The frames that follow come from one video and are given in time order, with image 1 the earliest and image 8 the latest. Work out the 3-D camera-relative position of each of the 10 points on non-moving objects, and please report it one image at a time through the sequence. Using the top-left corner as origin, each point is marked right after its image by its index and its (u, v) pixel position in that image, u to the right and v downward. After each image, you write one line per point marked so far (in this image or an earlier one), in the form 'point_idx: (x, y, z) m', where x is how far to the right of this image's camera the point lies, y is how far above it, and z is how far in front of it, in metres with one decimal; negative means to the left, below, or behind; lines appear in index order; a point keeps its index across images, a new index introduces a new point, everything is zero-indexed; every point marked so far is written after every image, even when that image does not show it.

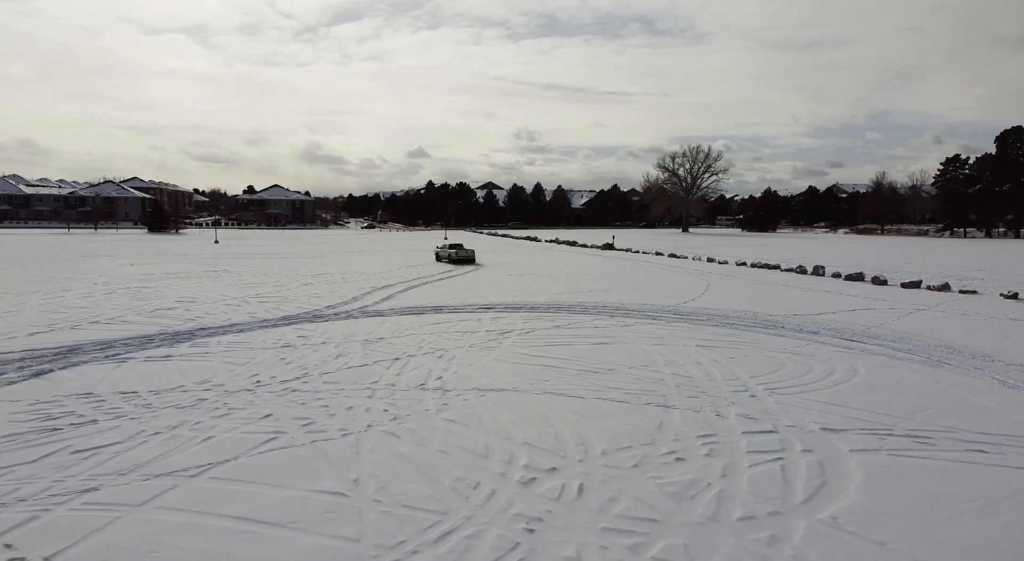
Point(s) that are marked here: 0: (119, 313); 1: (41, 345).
0: (-9.3, -0.8, +13.6) m
1: (-7.9, -1.1, +9.7) m
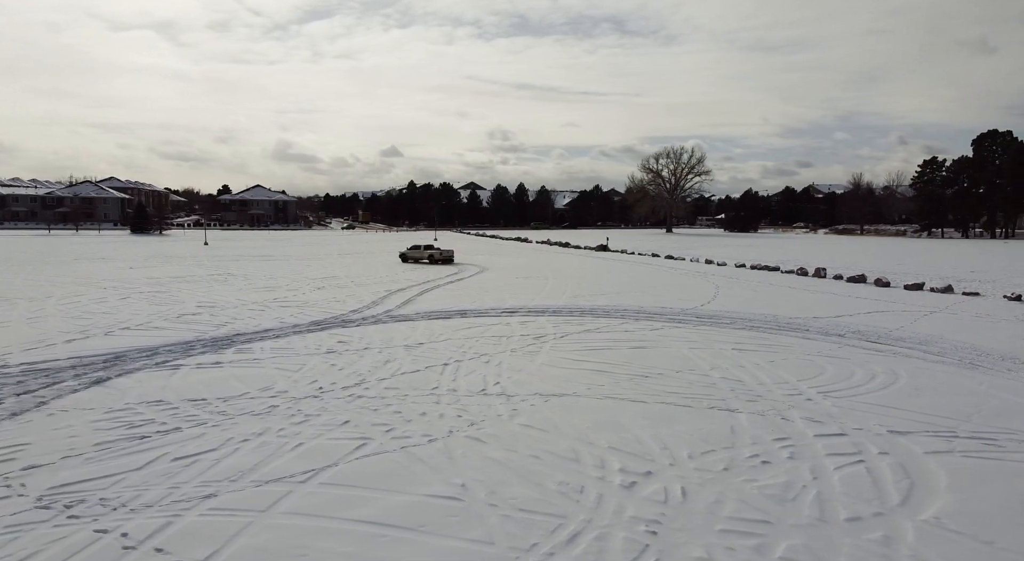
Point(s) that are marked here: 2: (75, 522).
0: (-8.7, -0.9, +13.6) m
1: (-7.2, -1.2, +9.7) m
2: (-3.1, -1.7, +4.1) m
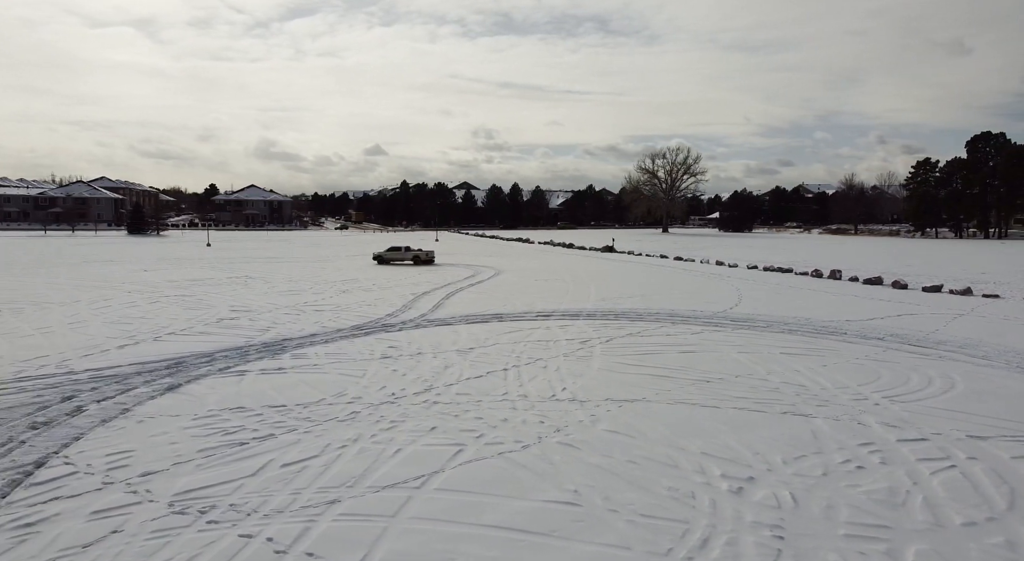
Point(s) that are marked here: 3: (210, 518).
0: (-7.8, -1.0, +13.7) m
1: (-6.3, -1.3, +9.8) m
2: (-2.2, -1.8, +4.3) m
3: (-2.3, -1.8, +4.4) m
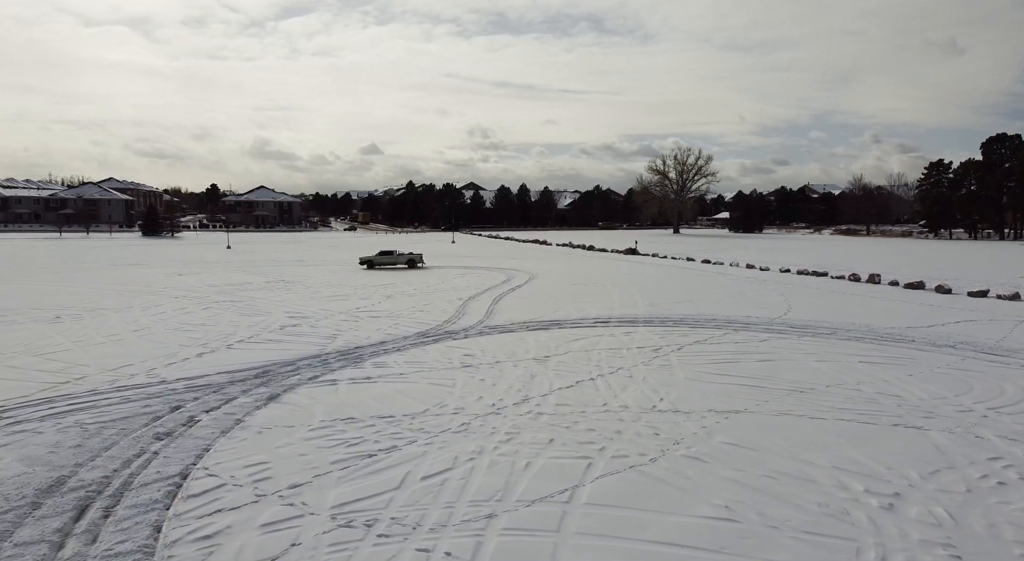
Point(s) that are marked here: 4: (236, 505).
0: (-6.4, -1.2, +13.9) m
1: (-4.9, -1.5, +10.0) m
2: (-0.9, -2.0, +4.4) m
3: (-1.0, -2.0, +4.5) m
4: (-2.4, -1.9, +5.0) m
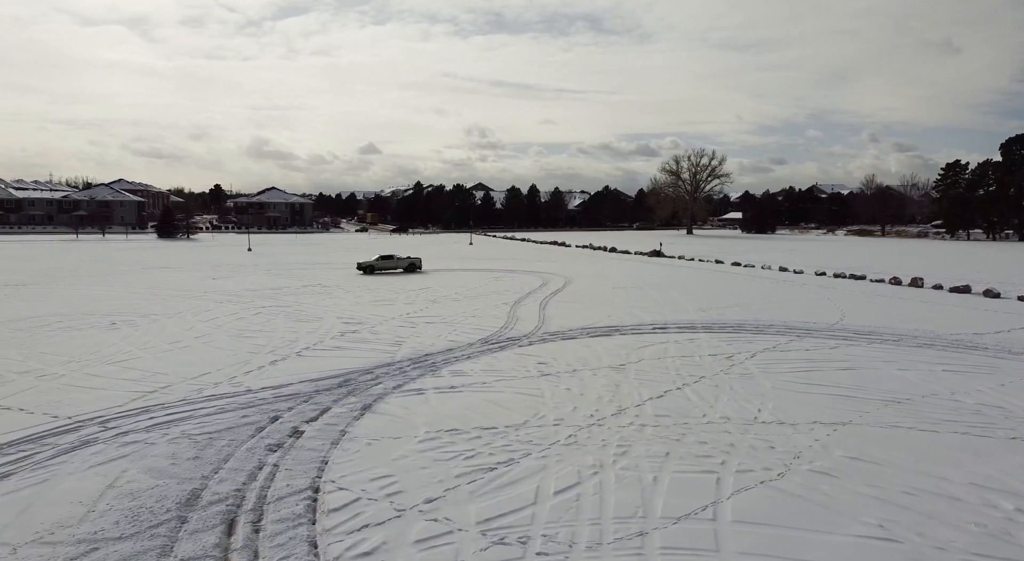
0: (-4.9, -1.4, +14.0) m
1: (-3.5, -1.7, +10.1) m
2: (+0.3, -2.1, +4.4) m
3: (+0.2, -2.1, +4.5) m
4: (-1.1, -2.1, +5.0) m
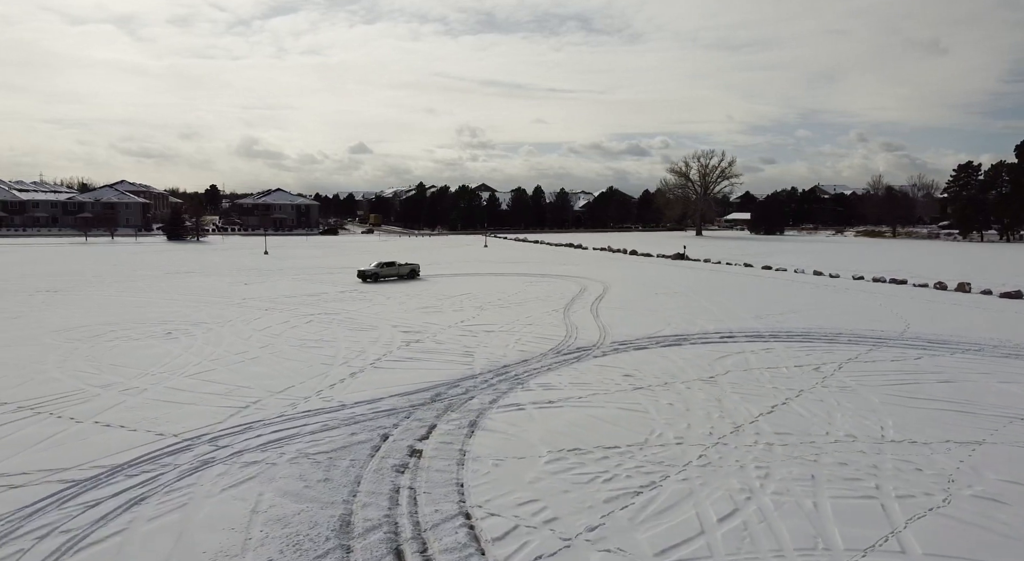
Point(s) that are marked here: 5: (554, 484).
0: (-3.3, -1.6, +13.9) m
1: (-2.0, -1.9, +10.0) m
2: (+1.8, -2.3, +4.2) m
3: (+1.7, -2.3, +4.4) m
4: (+0.3, -2.3, +4.9) m
5: (+0.4, -2.2, +6.2) m
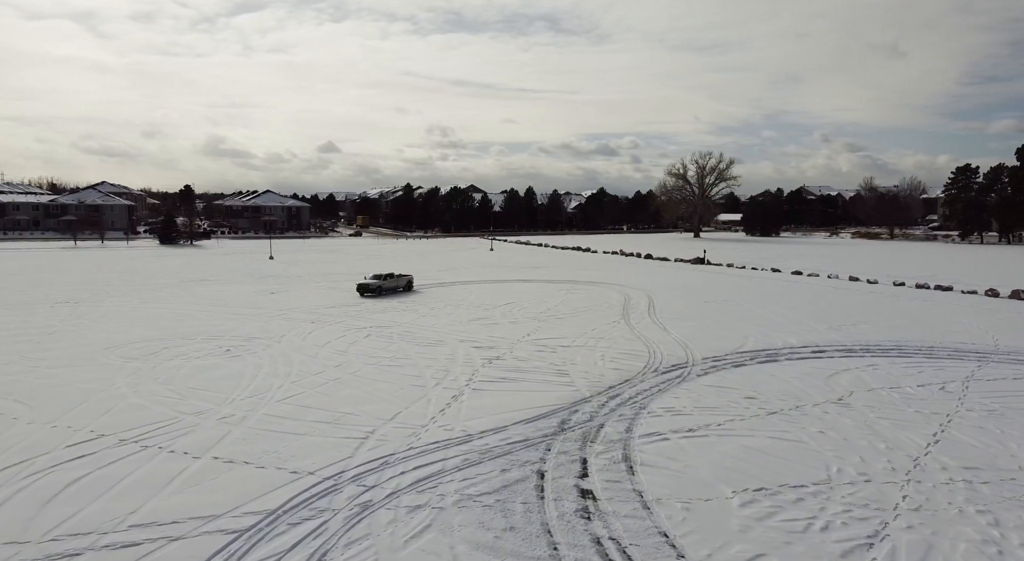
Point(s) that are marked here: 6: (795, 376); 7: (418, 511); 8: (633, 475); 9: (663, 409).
0: (-1.3, -2.0, +13.4) m
1: (+0.1, -2.2, +9.5) m
2: (+3.9, -2.6, +3.7) m
3: (+3.7, -2.6, +3.8) m
4: (+2.4, -2.6, +4.4) m
5: (+2.5, -2.5, +5.7) m
6: (+5.7, -1.9, +11.7) m
7: (-1.0, -2.5, +6.3) m
8: (+1.5, -2.4, +7.1) m
9: (+2.5, -2.1, +9.7) m
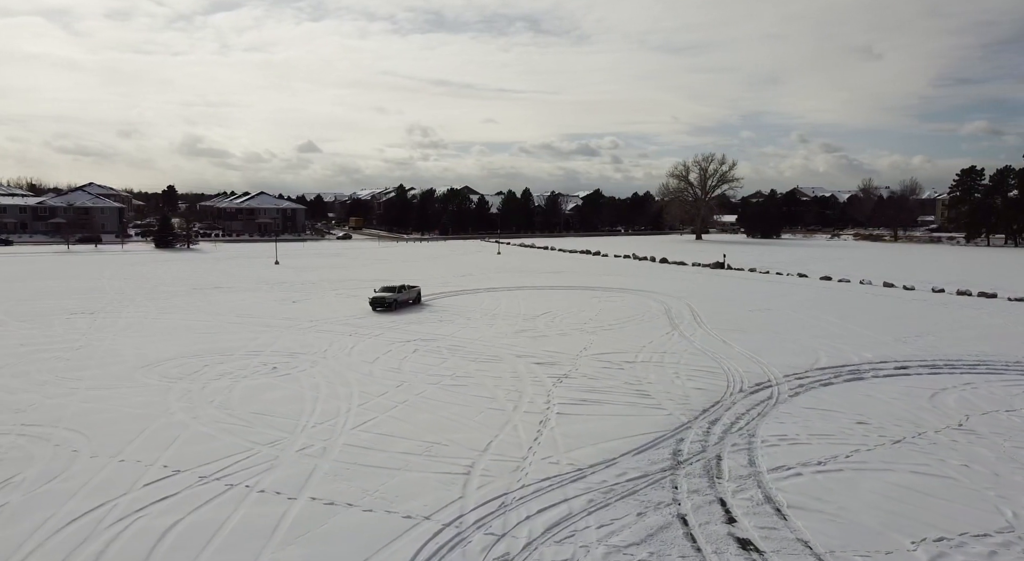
0: (+0.3, -2.3, +12.8) m
1: (+1.6, -2.5, +8.8) m
2: (+5.4, -2.8, +3.0) m
3: (+5.3, -2.8, +3.2) m
4: (+4.0, -2.8, +3.7) m
5: (+4.1, -2.8, +5.0) m
6: (+7.3, -2.2, +11.1) m
7: (+0.6, -2.8, +5.7) m
8: (+3.1, -2.7, +6.5) m
9: (+4.1, -2.4, +9.1) m
